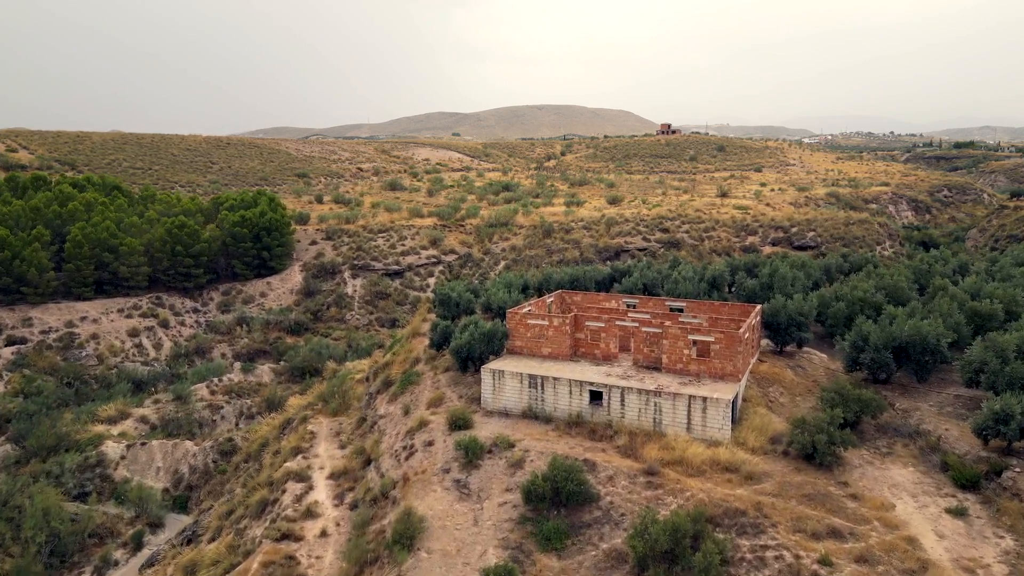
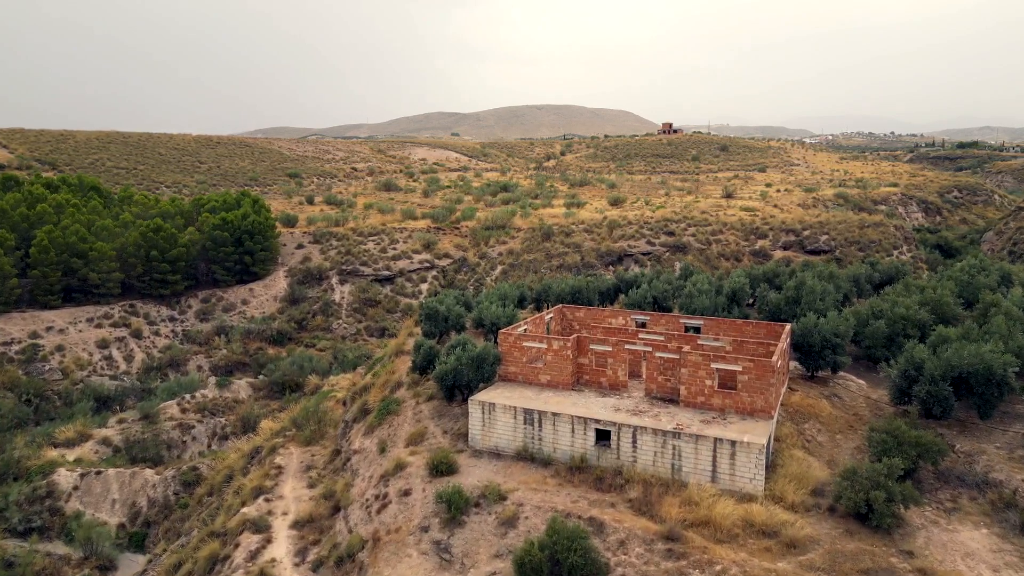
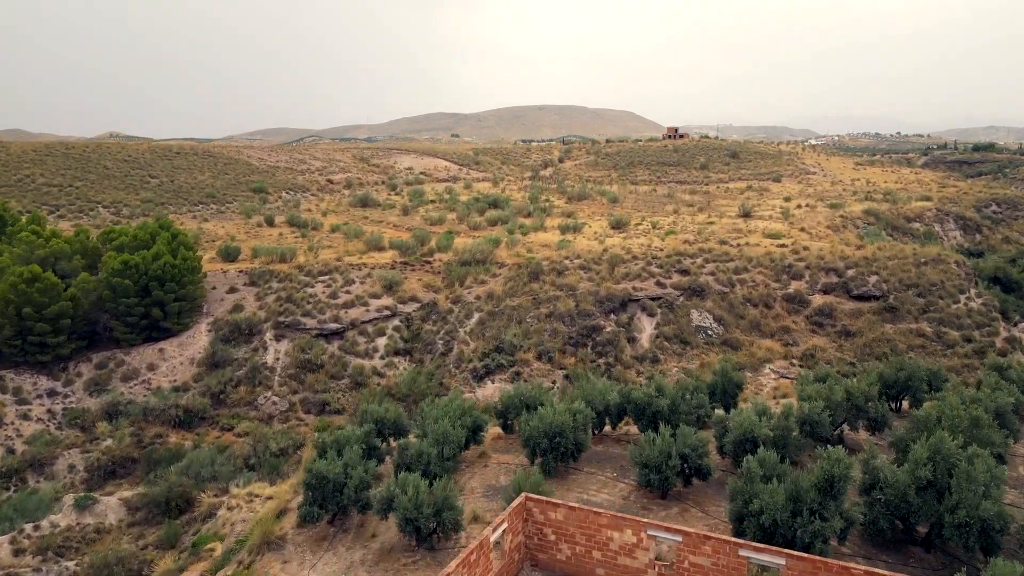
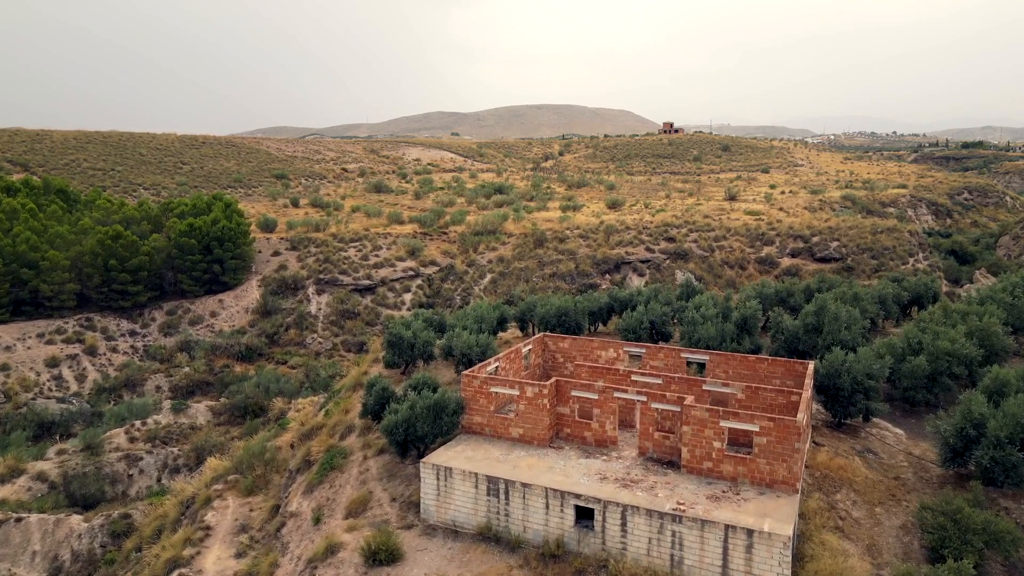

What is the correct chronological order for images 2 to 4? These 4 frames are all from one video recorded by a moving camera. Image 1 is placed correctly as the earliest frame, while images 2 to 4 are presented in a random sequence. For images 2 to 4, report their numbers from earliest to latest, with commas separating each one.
2, 4, 3
